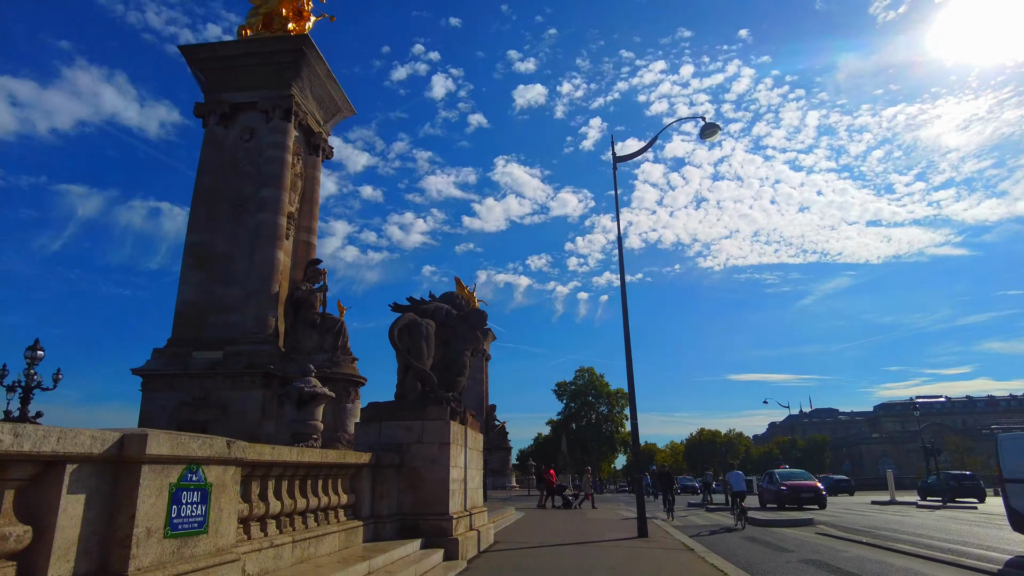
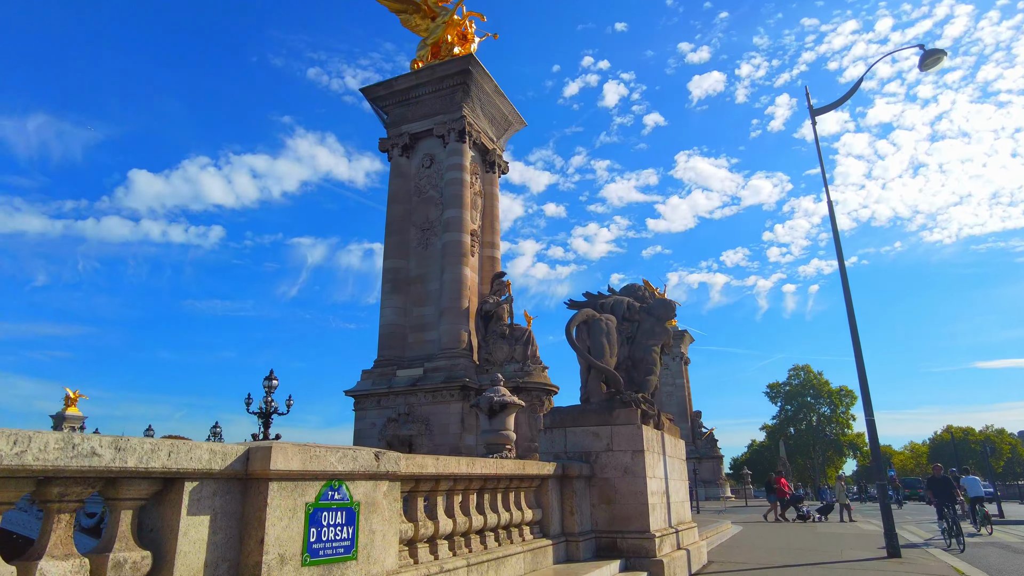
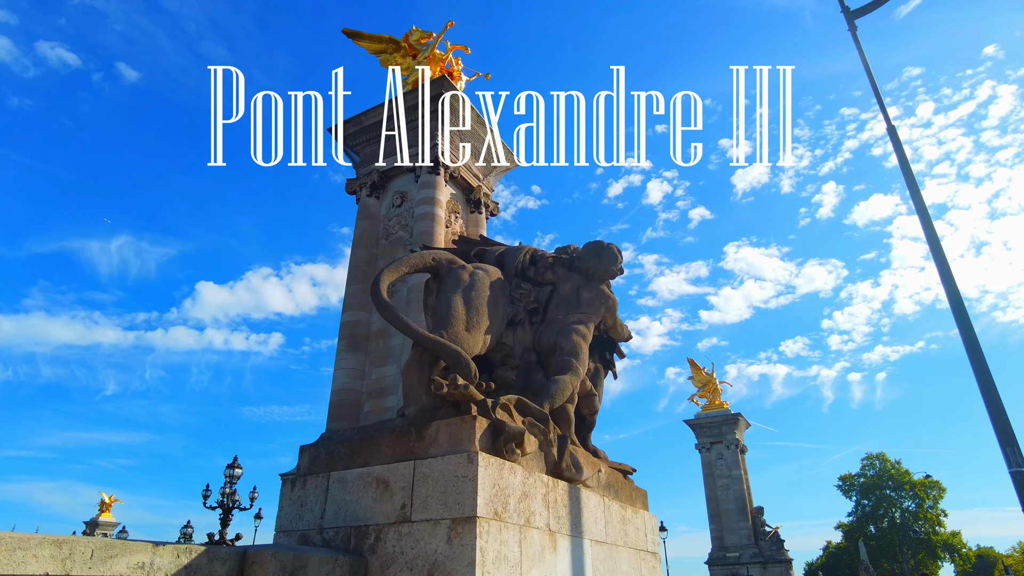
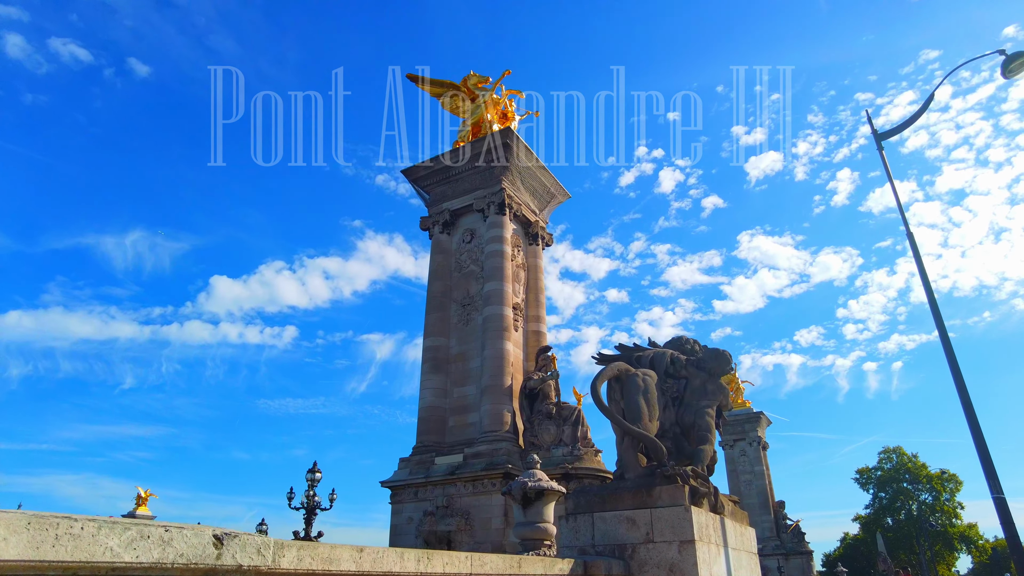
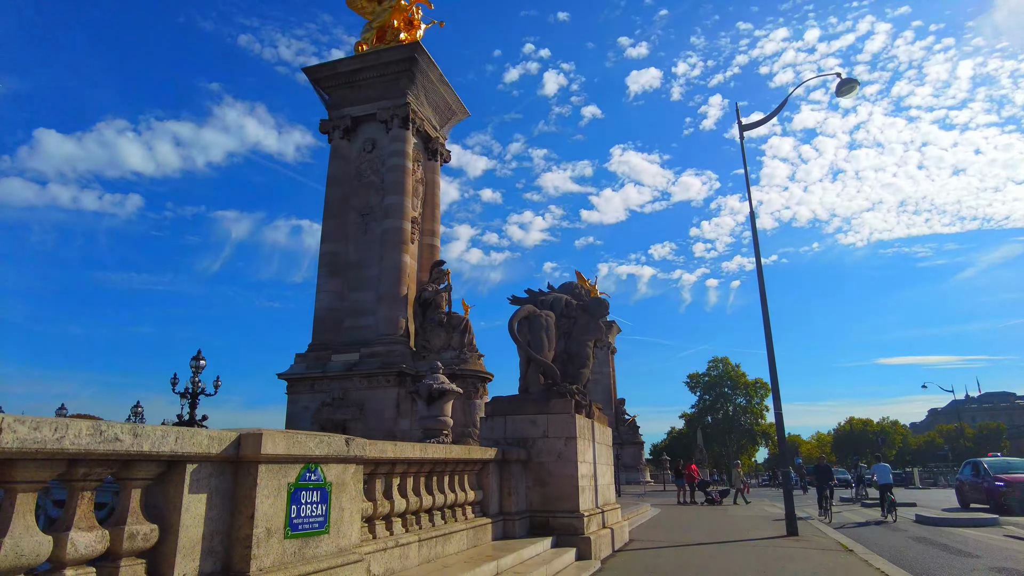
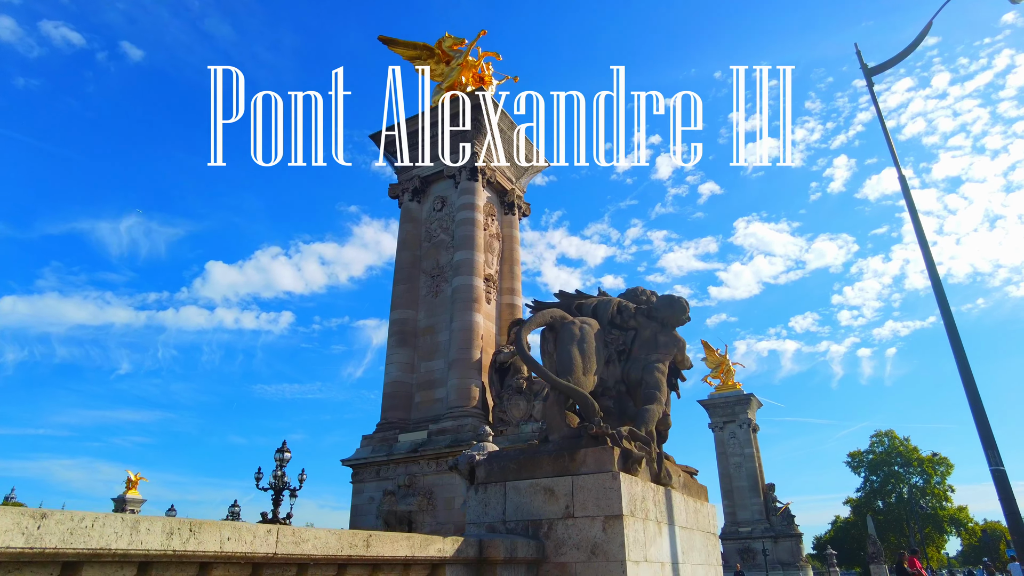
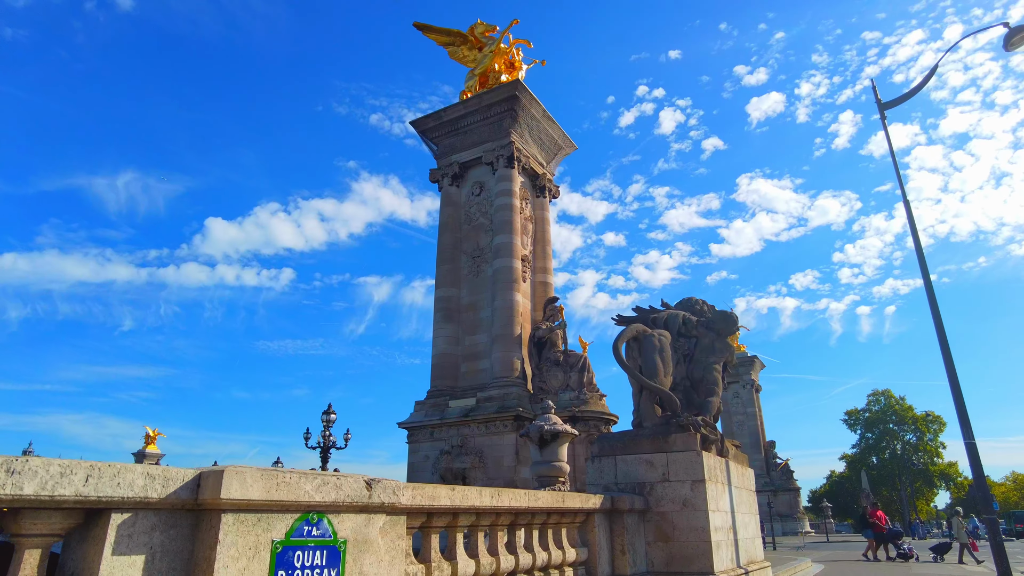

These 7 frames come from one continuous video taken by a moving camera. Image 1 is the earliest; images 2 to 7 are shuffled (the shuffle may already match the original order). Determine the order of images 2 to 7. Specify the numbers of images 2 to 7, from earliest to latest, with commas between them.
5, 2, 7, 4, 6, 3
